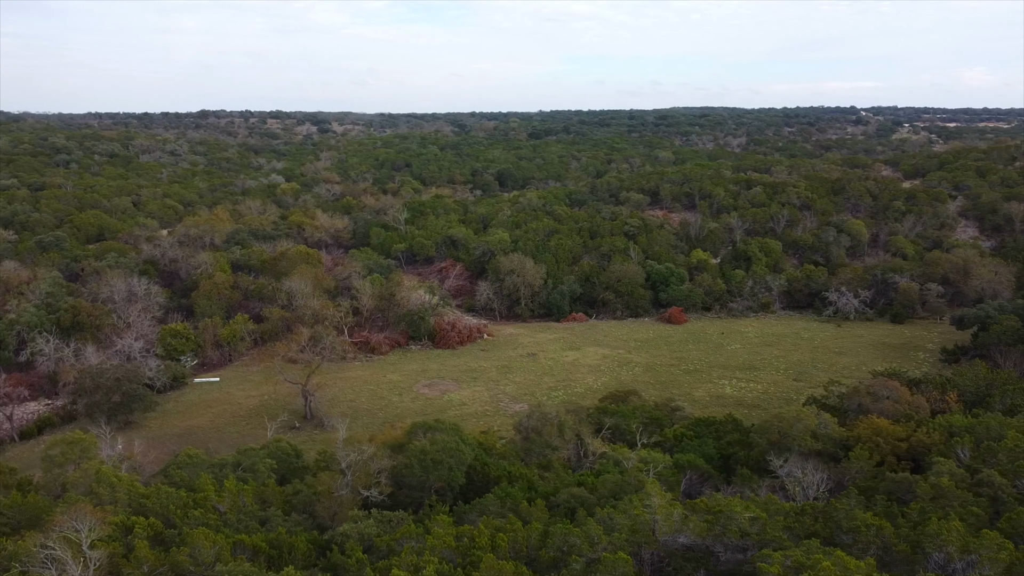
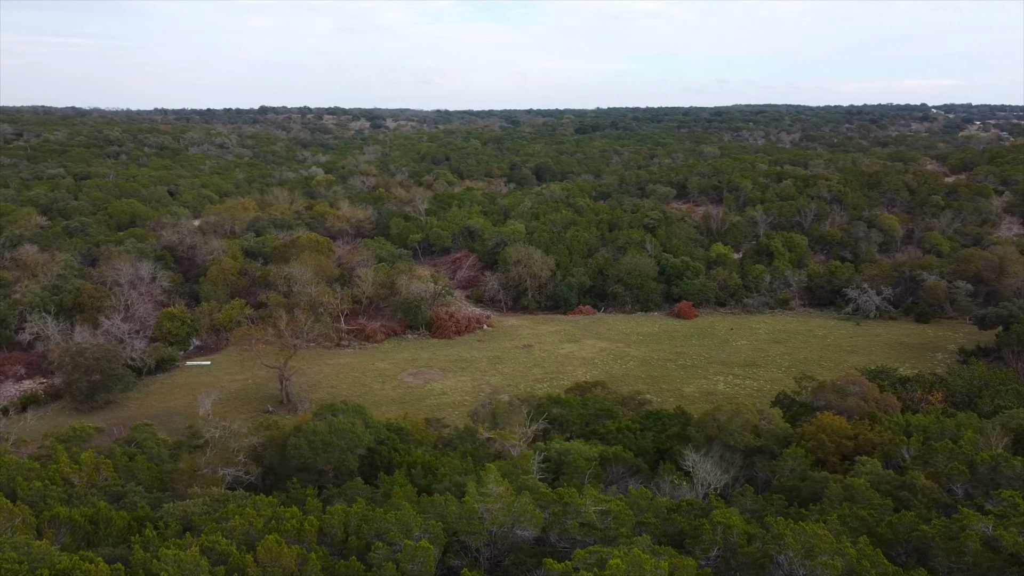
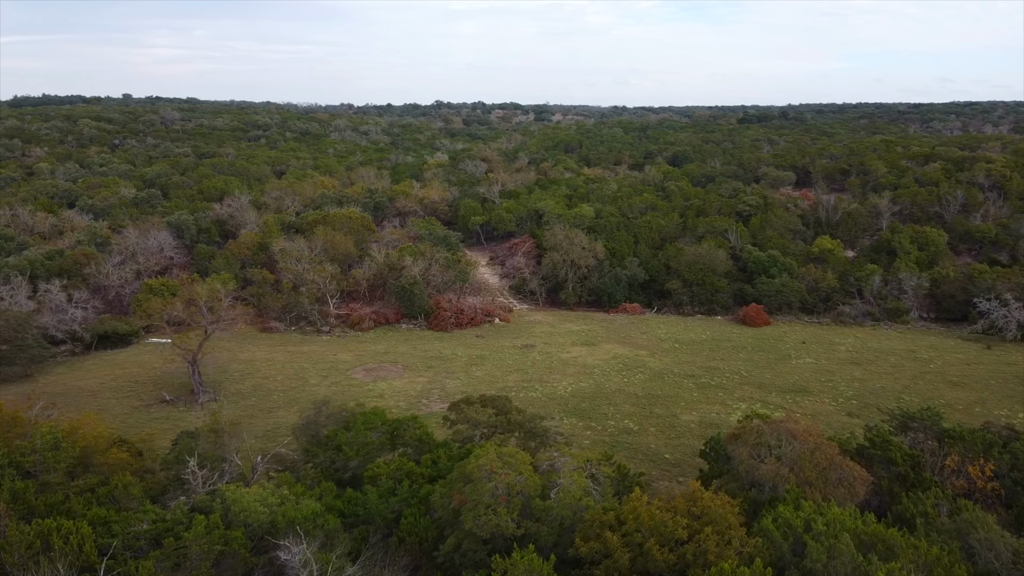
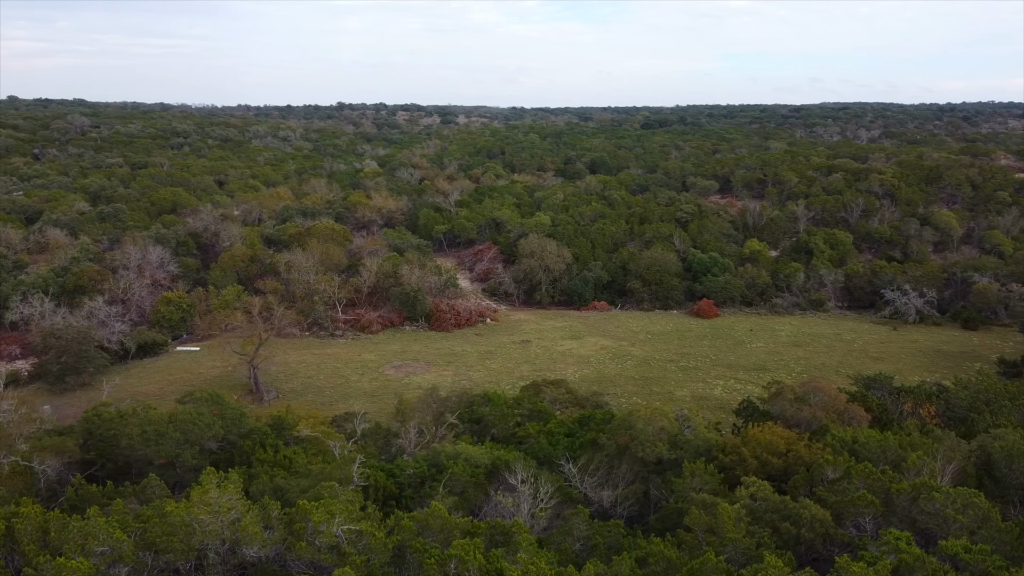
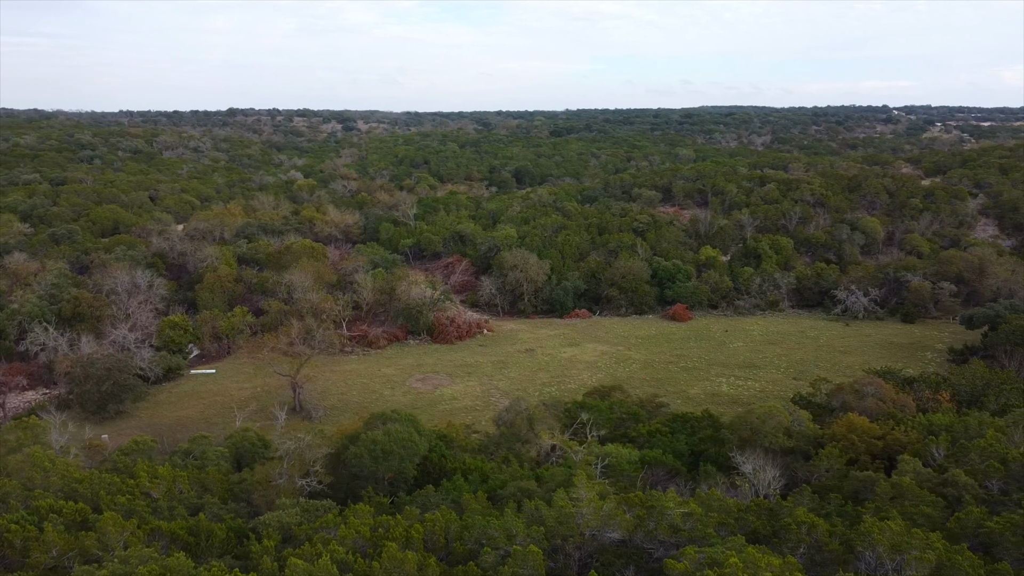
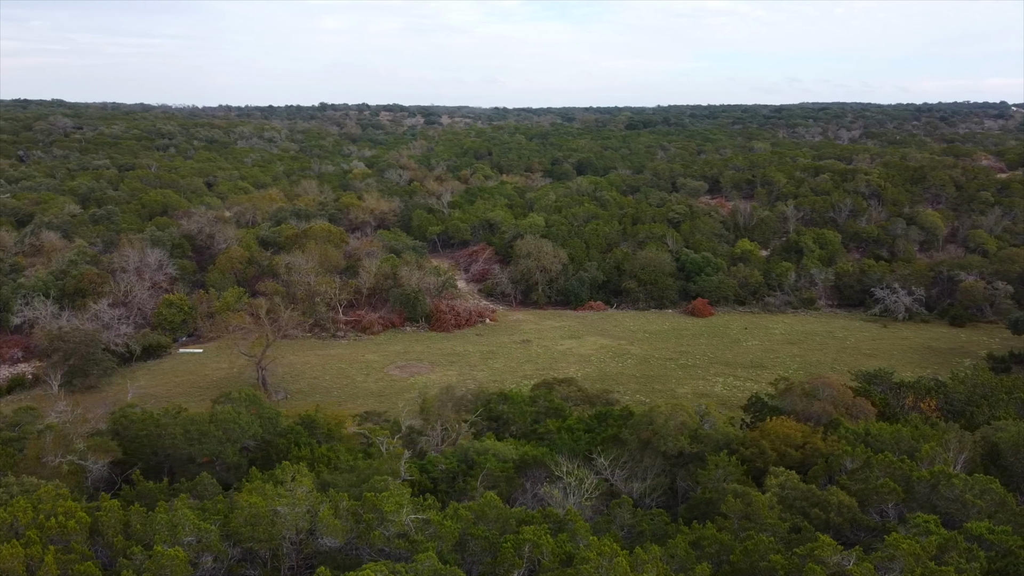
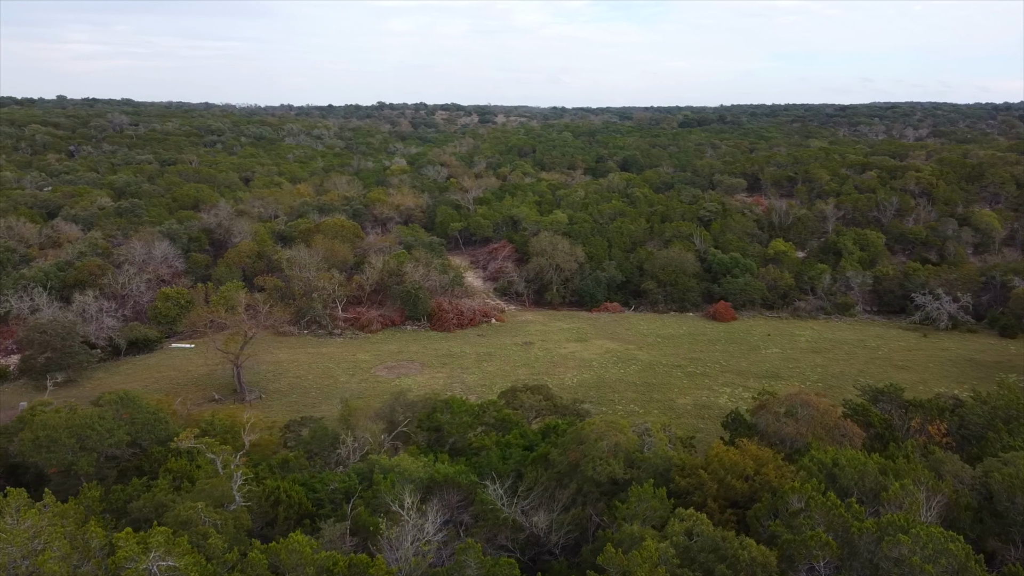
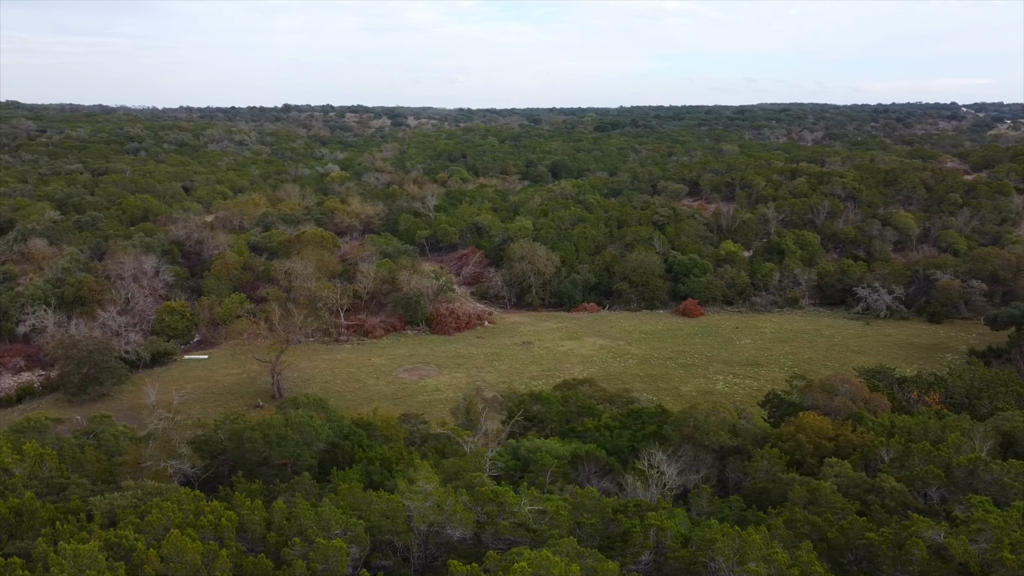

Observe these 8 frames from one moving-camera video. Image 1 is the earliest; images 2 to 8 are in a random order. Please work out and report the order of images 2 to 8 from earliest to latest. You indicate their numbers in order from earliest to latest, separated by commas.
5, 2, 8, 6, 4, 7, 3
